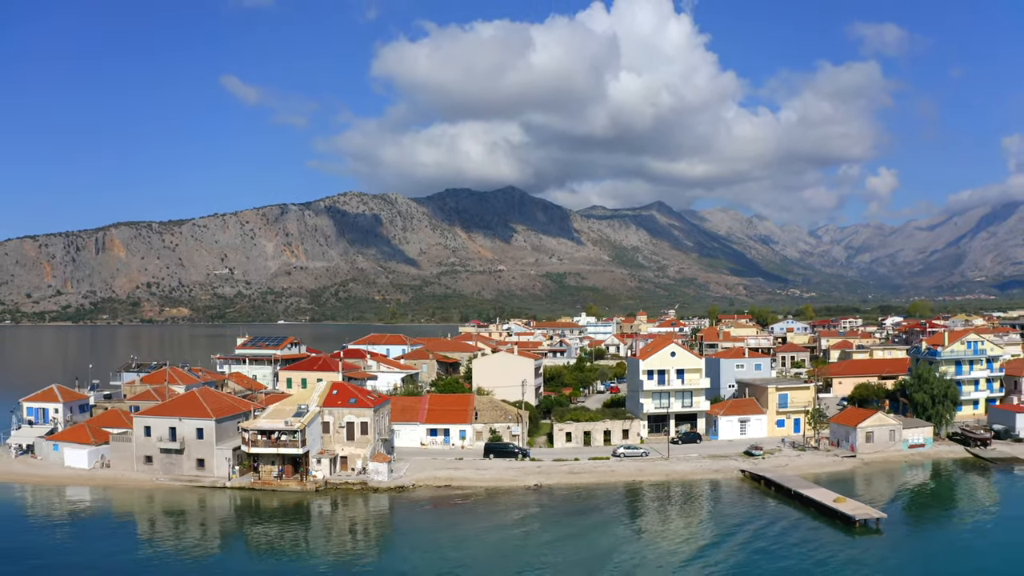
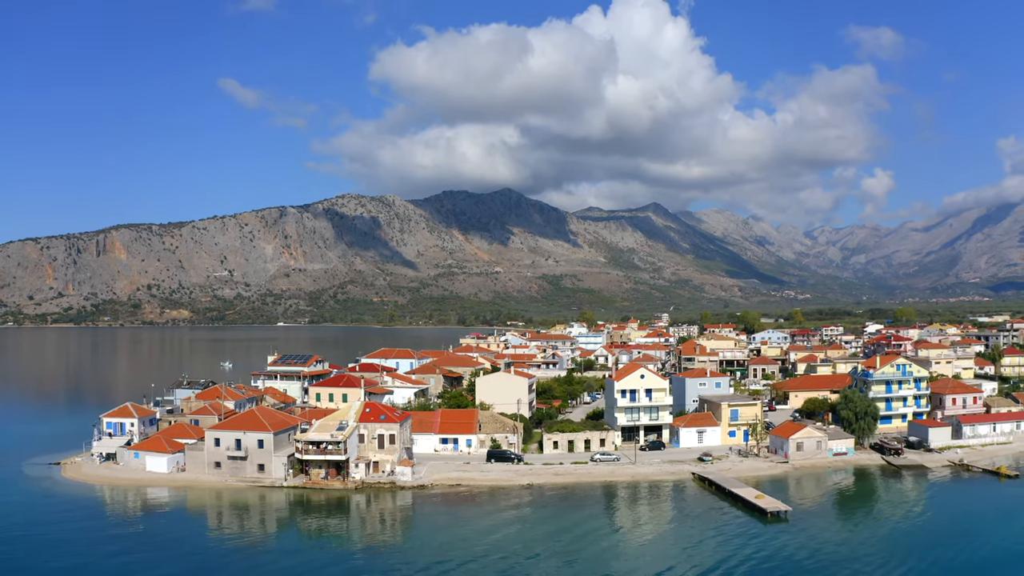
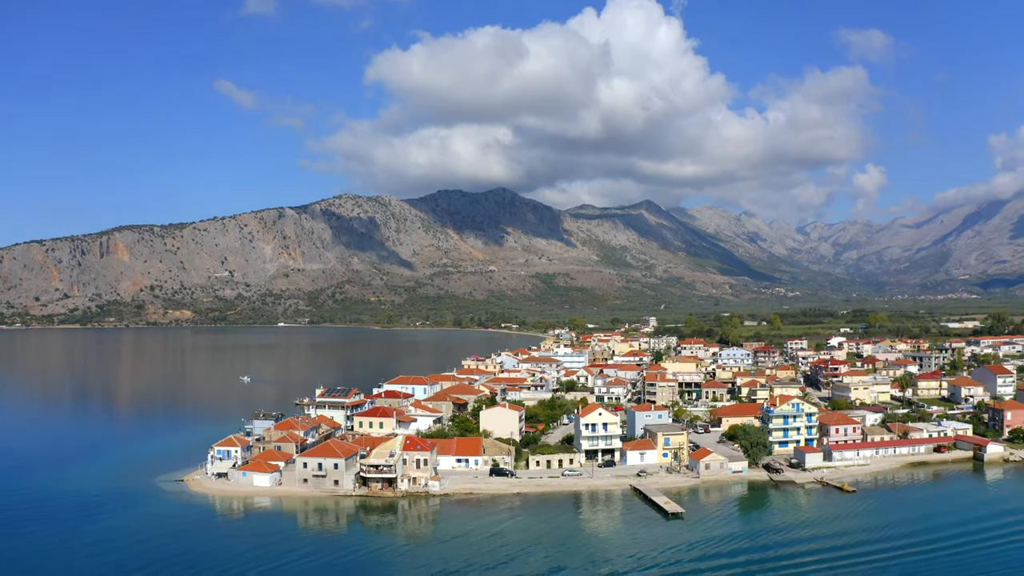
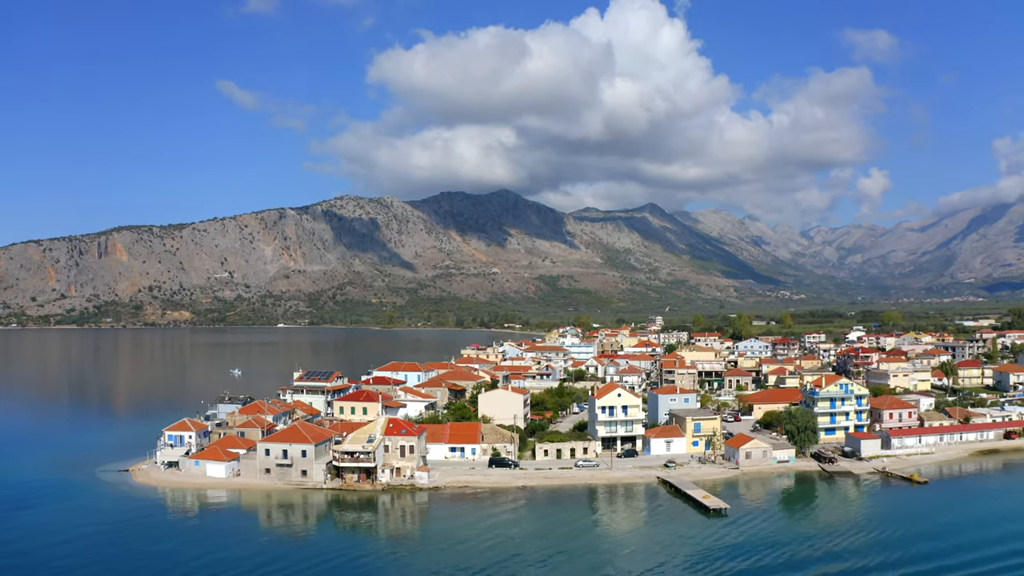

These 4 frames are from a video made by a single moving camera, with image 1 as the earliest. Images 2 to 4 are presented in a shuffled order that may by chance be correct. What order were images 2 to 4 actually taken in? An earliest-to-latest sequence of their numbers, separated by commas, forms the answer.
2, 4, 3
